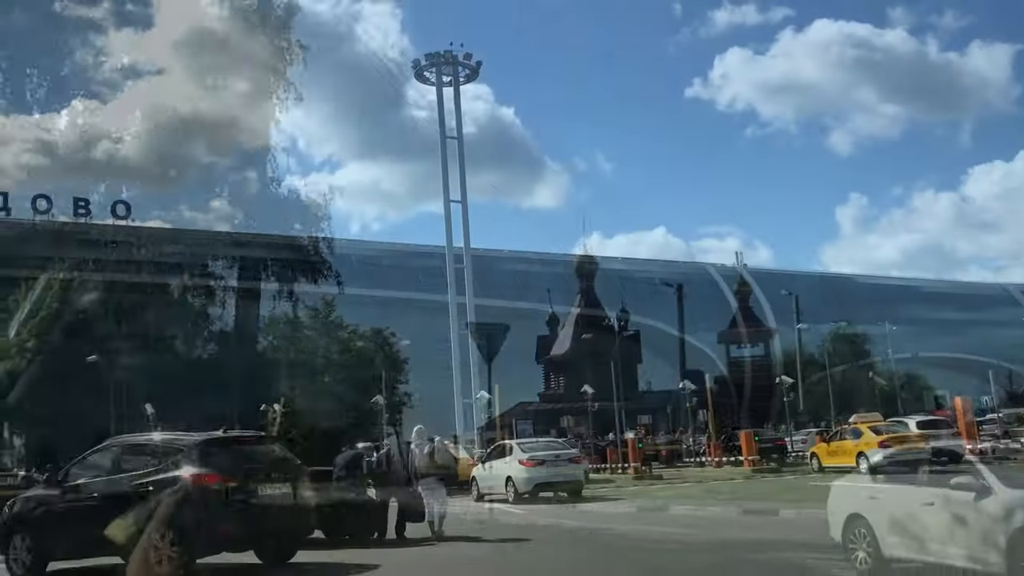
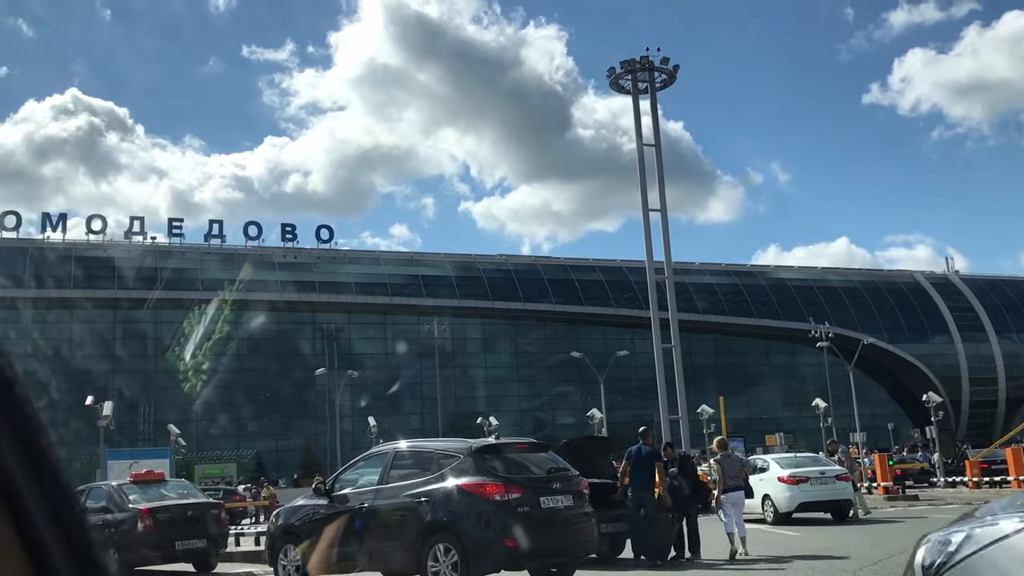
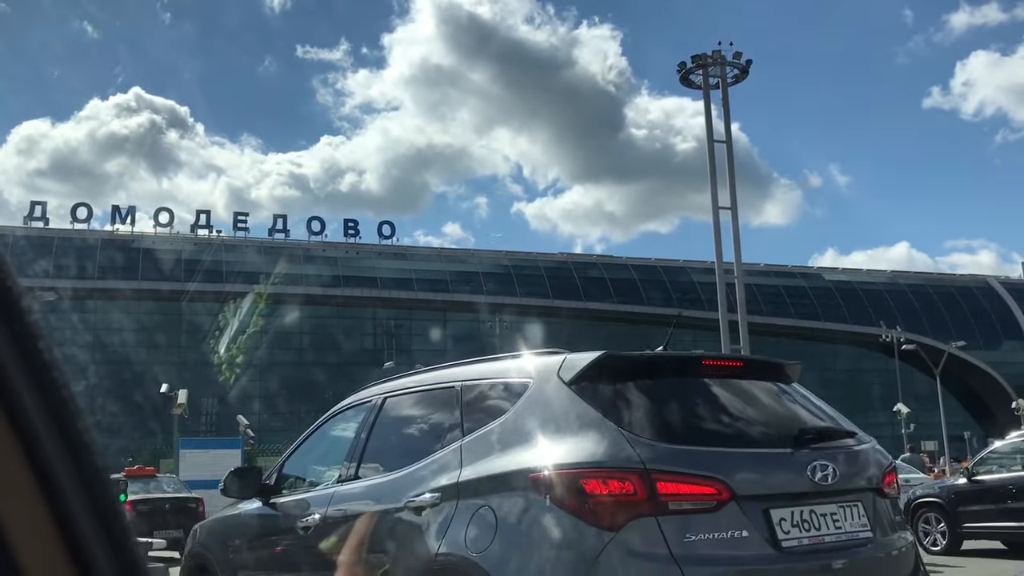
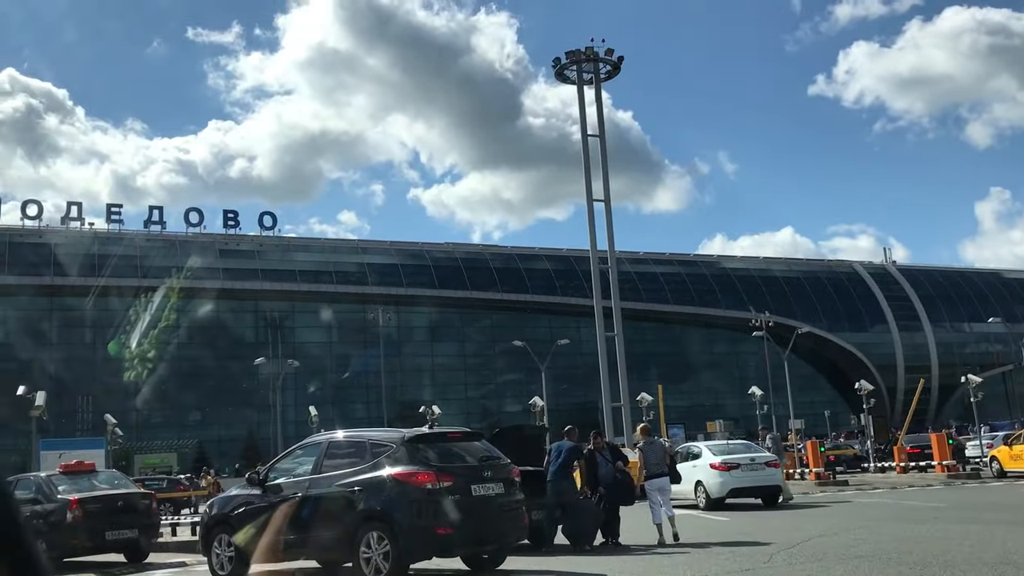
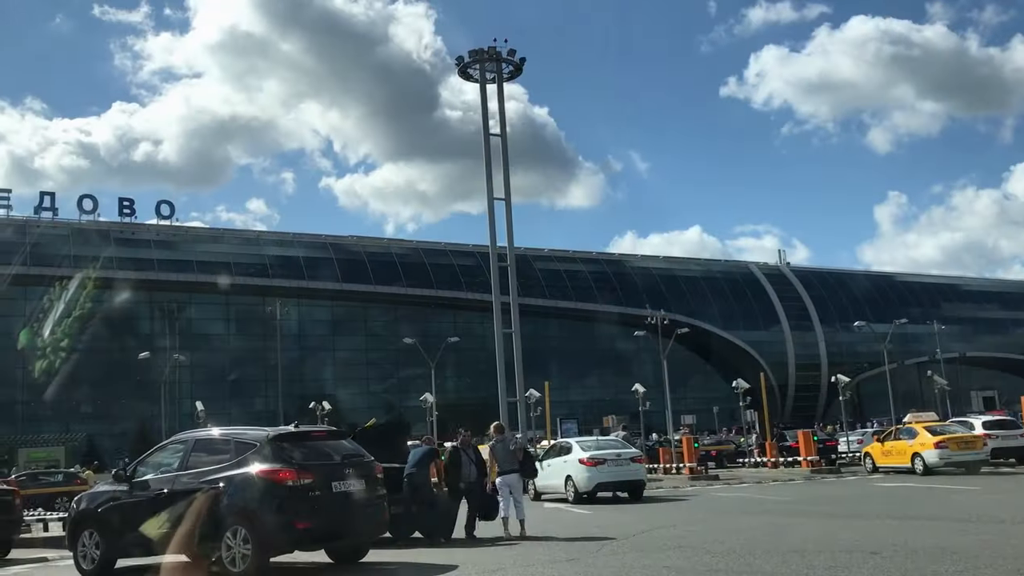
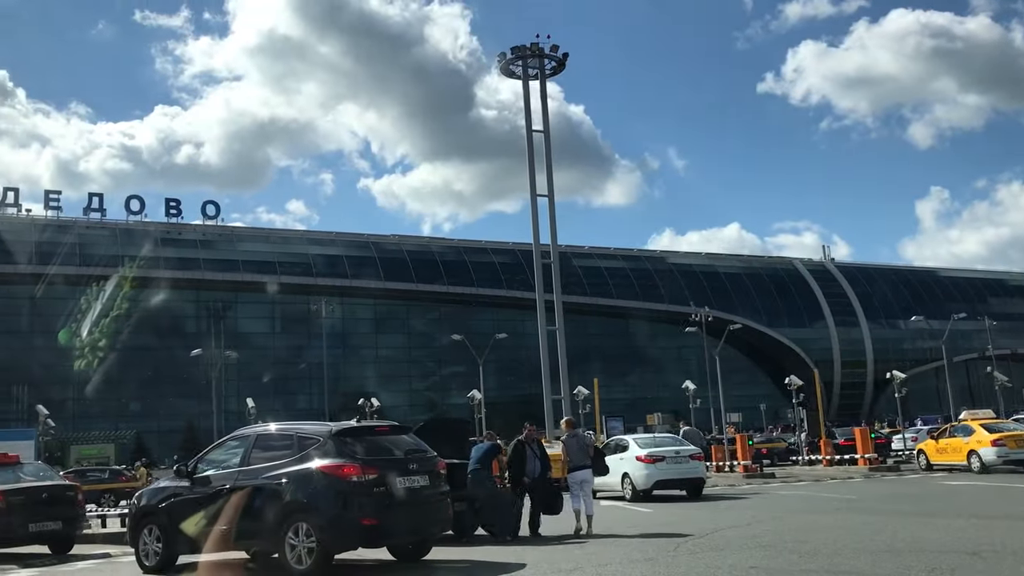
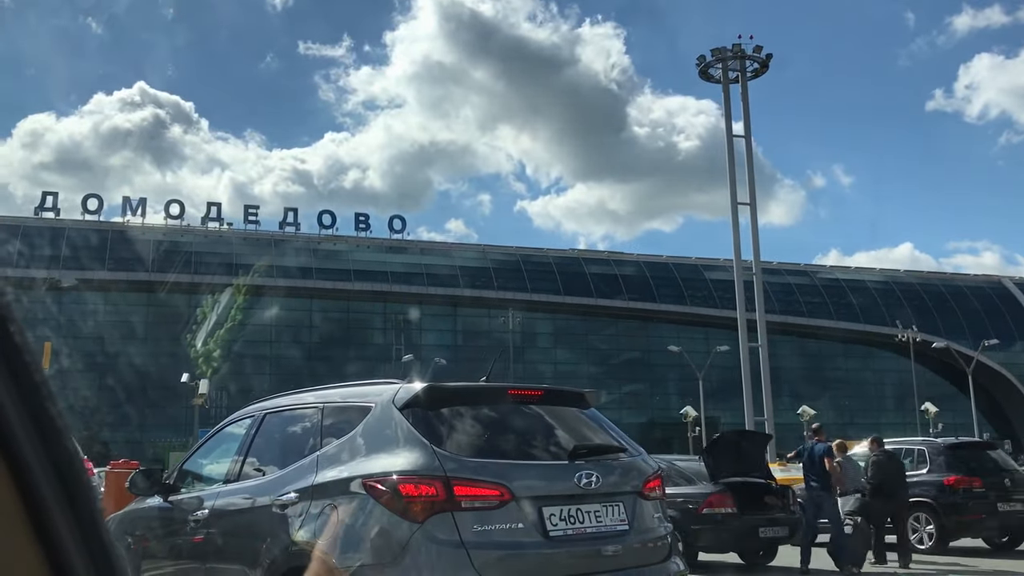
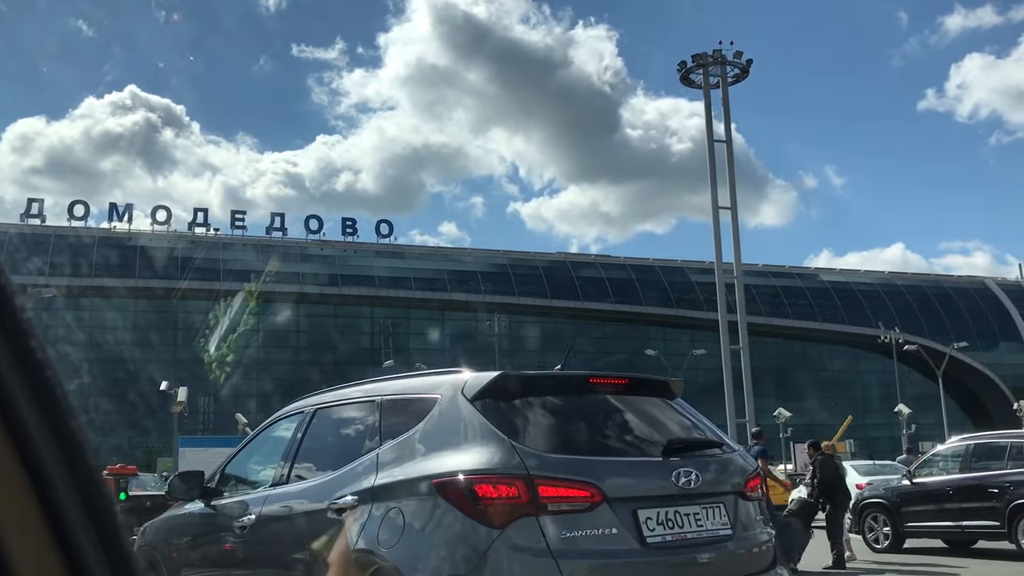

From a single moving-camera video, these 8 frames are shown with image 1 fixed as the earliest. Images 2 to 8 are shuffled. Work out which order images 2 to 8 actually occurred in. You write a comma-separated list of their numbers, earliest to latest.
5, 6, 4, 2, 3, 8, 7
